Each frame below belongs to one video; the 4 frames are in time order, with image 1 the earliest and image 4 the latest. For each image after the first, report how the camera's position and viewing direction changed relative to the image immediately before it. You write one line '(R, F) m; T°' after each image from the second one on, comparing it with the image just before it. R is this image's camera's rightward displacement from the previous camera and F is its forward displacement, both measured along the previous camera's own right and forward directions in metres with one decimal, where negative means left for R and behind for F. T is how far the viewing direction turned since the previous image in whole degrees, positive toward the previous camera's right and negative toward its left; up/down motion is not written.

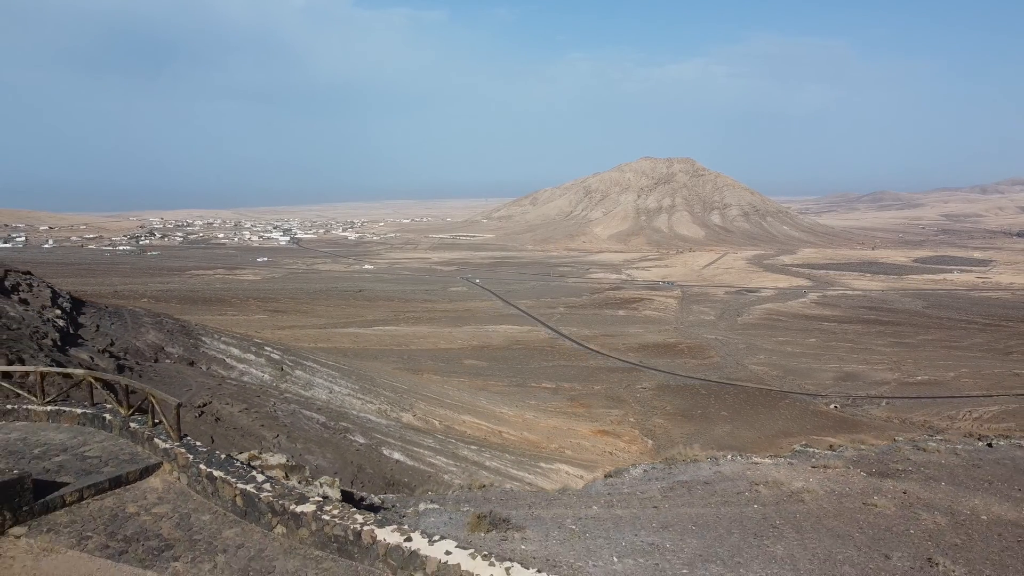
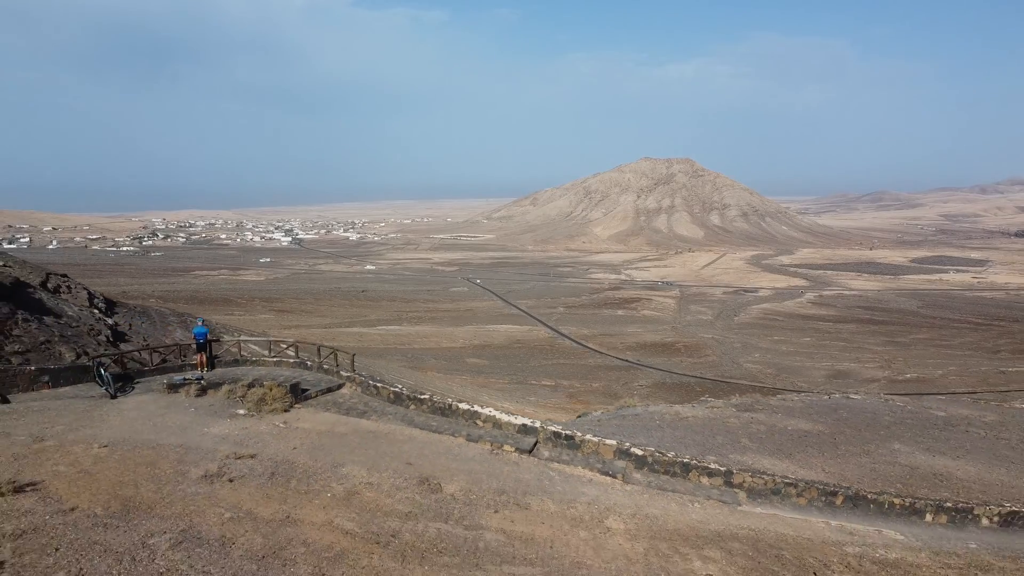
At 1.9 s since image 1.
(0.0, -2.5) m; 0°
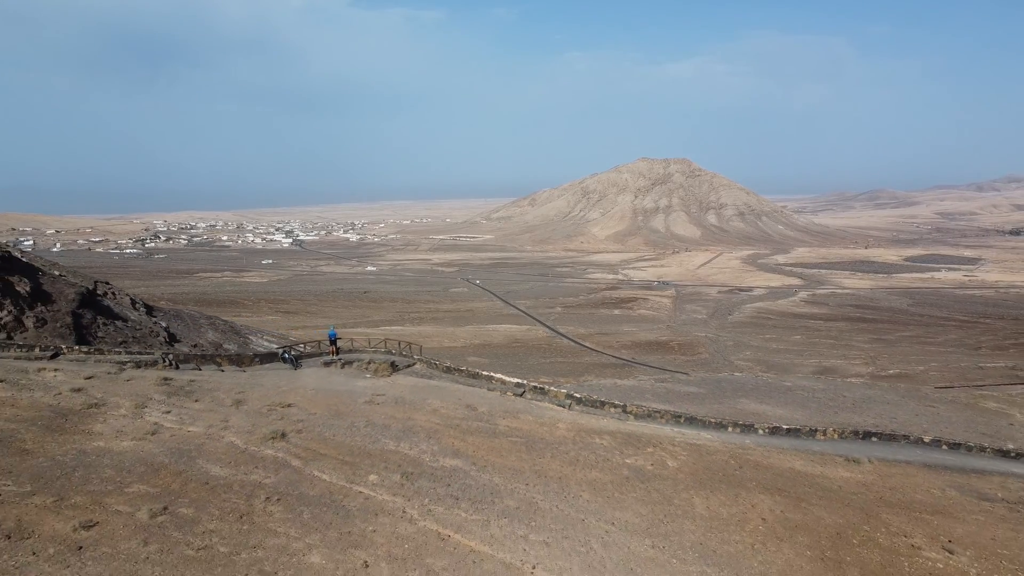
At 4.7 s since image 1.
(0.0, -3.7) m; 0°
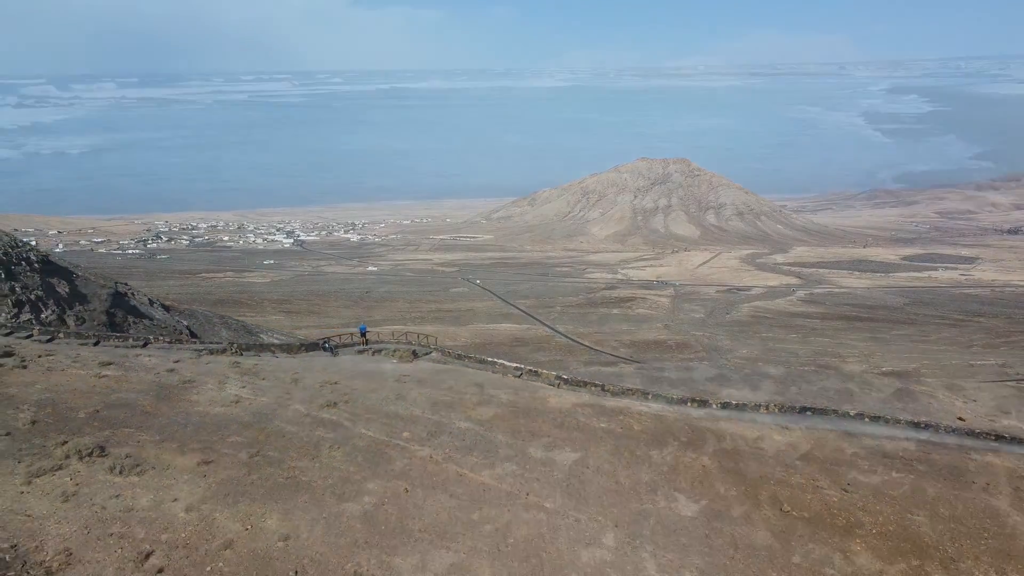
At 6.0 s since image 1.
(0.0, -1.8) m; 0°
